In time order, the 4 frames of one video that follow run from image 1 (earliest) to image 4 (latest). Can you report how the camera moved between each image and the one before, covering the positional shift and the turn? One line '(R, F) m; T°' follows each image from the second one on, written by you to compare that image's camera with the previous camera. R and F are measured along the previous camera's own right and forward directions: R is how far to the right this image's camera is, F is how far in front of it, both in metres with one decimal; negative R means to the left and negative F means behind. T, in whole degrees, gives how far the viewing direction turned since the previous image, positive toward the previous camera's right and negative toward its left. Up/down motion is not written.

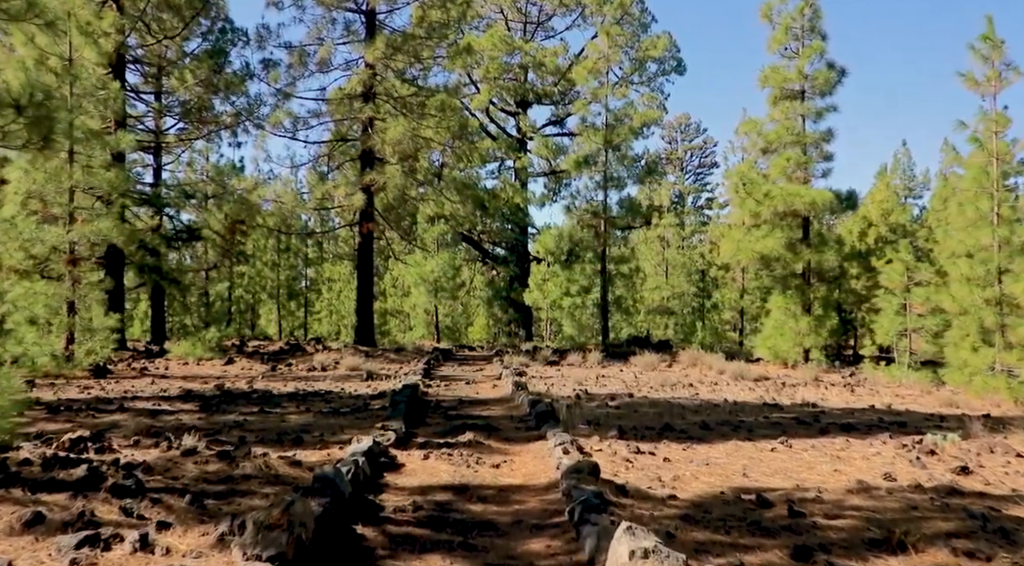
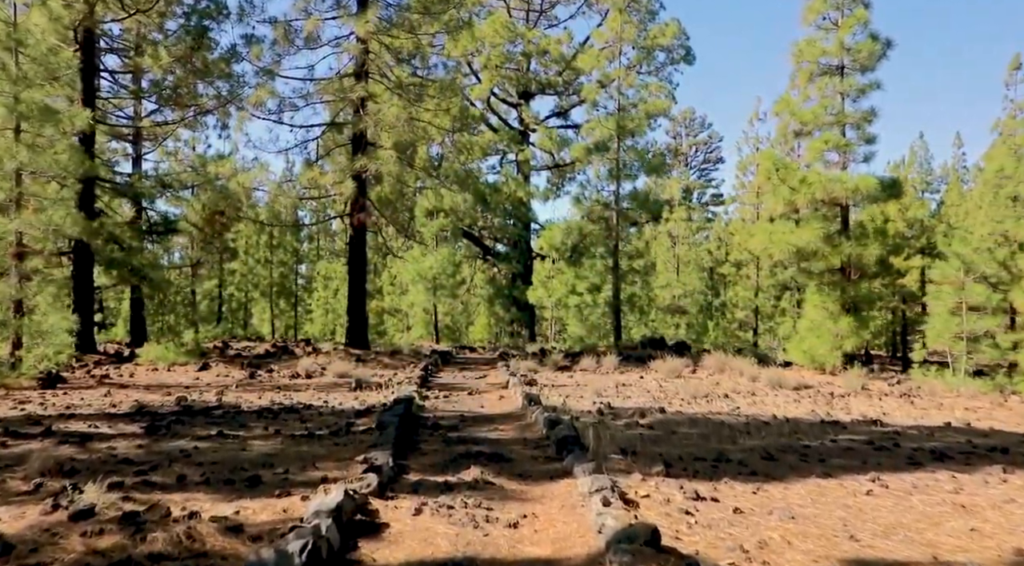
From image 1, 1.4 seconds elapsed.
(-0.1, +1.8) m; 0°
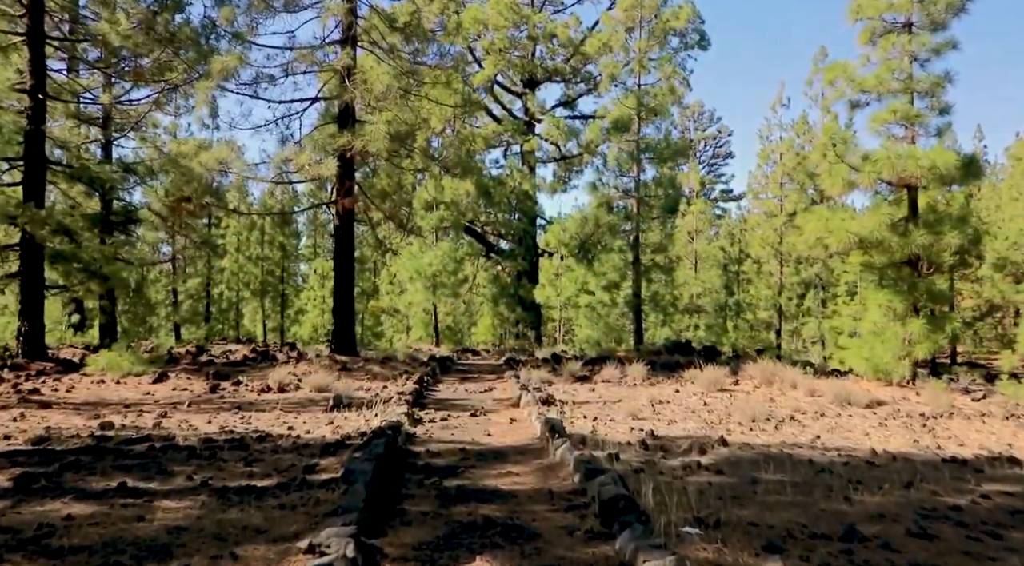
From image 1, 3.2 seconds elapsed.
(-0.1, +2.4) m; 0°
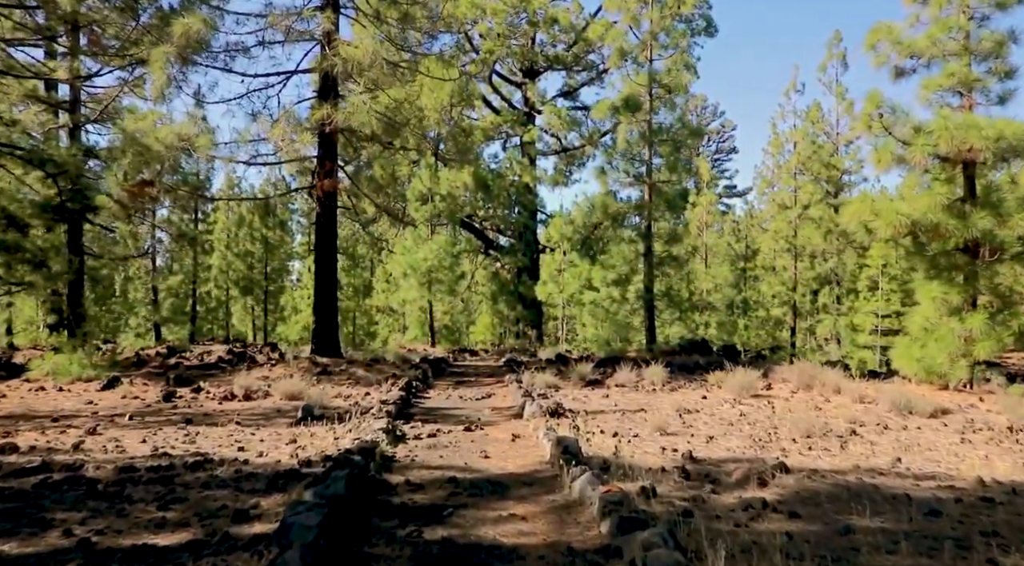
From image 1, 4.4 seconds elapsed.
(0.0, +1.7) m; 0°
